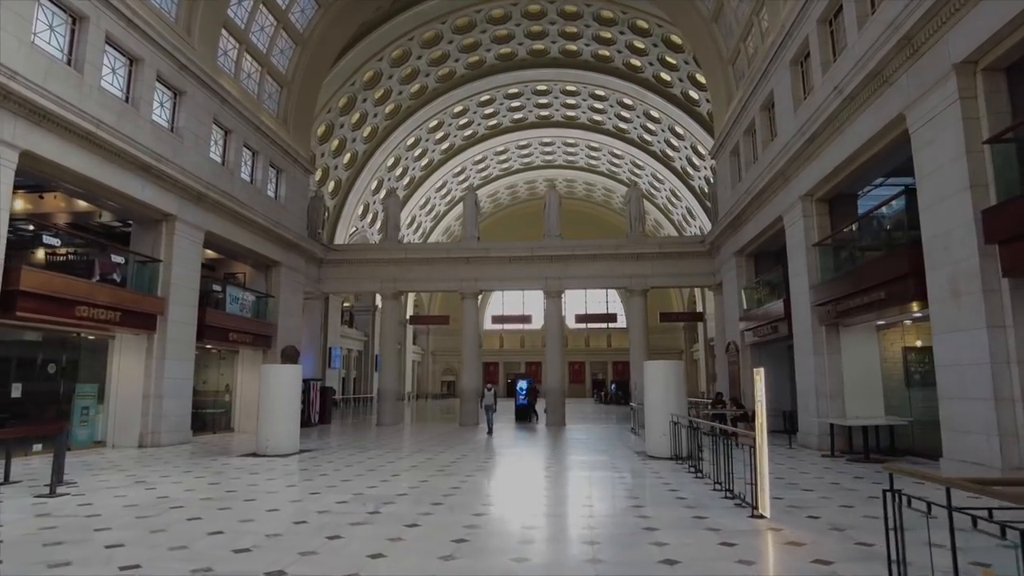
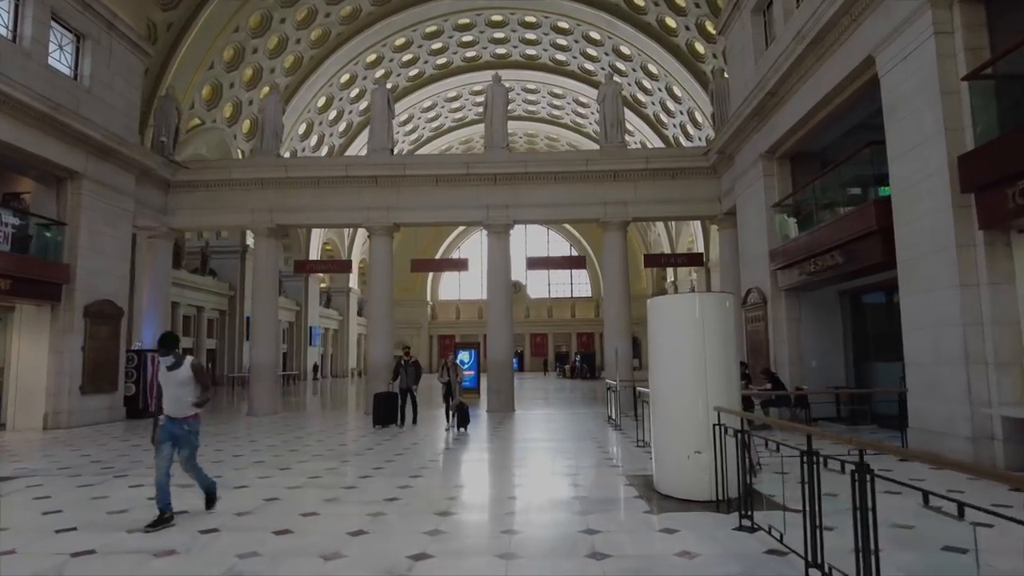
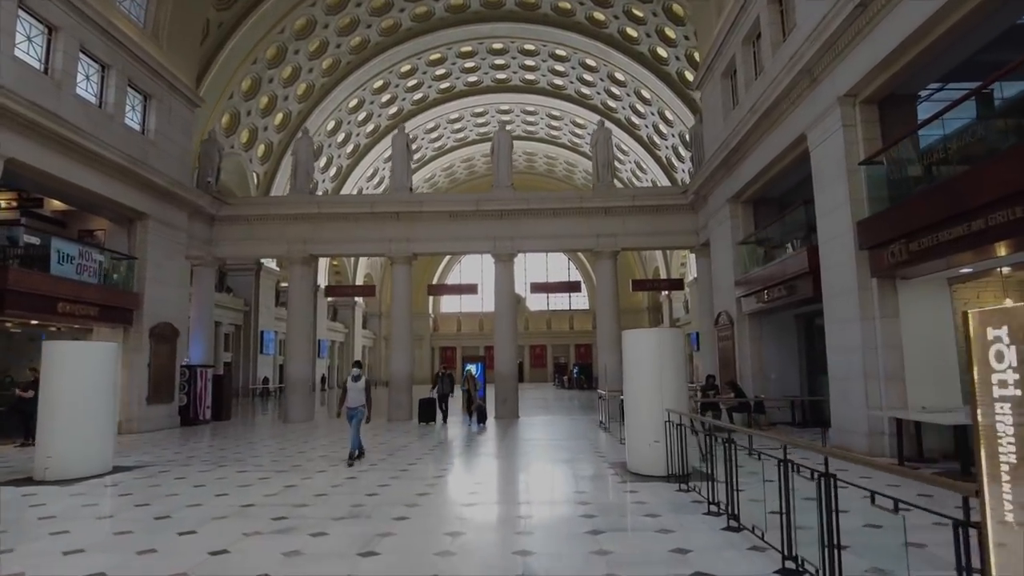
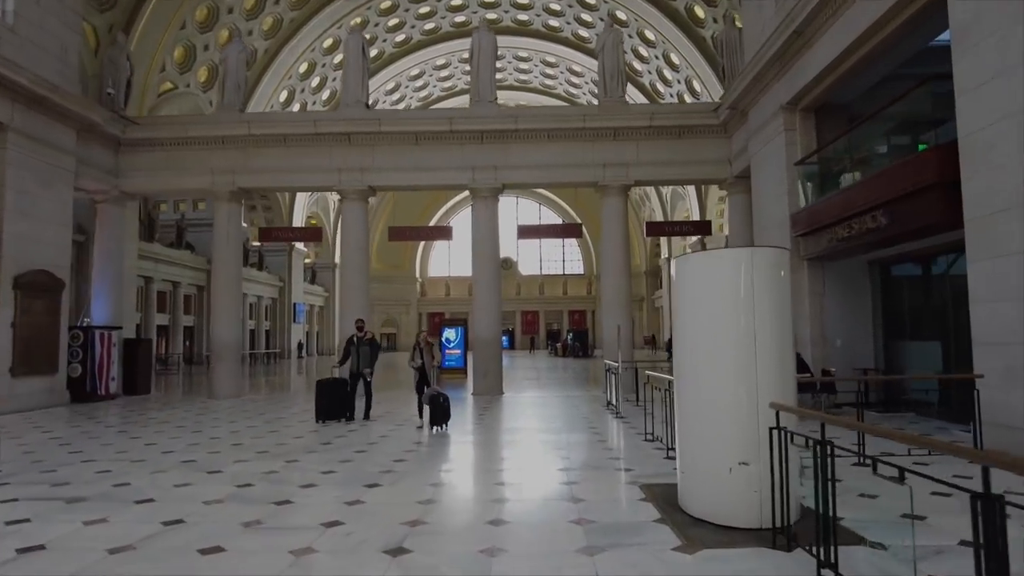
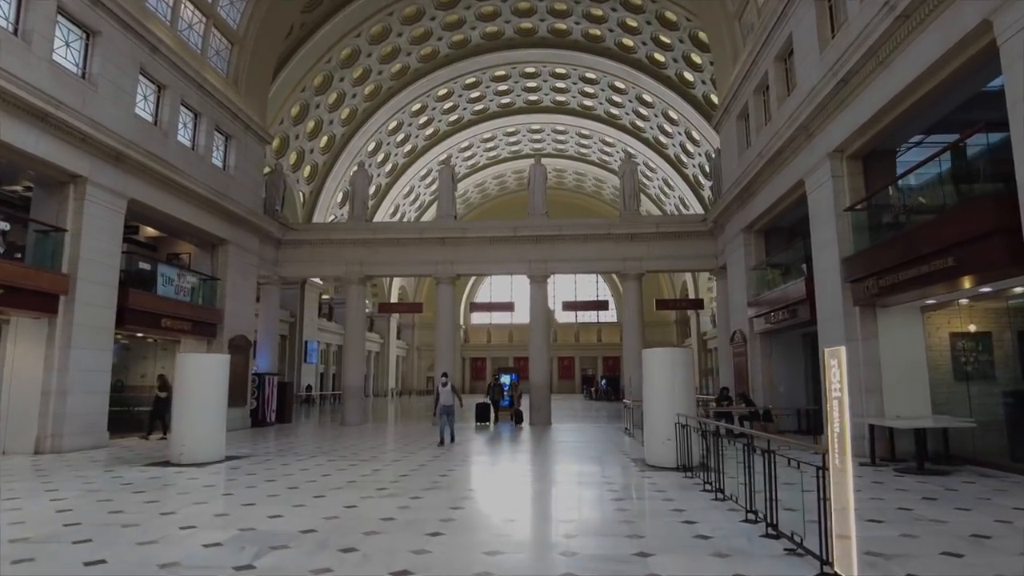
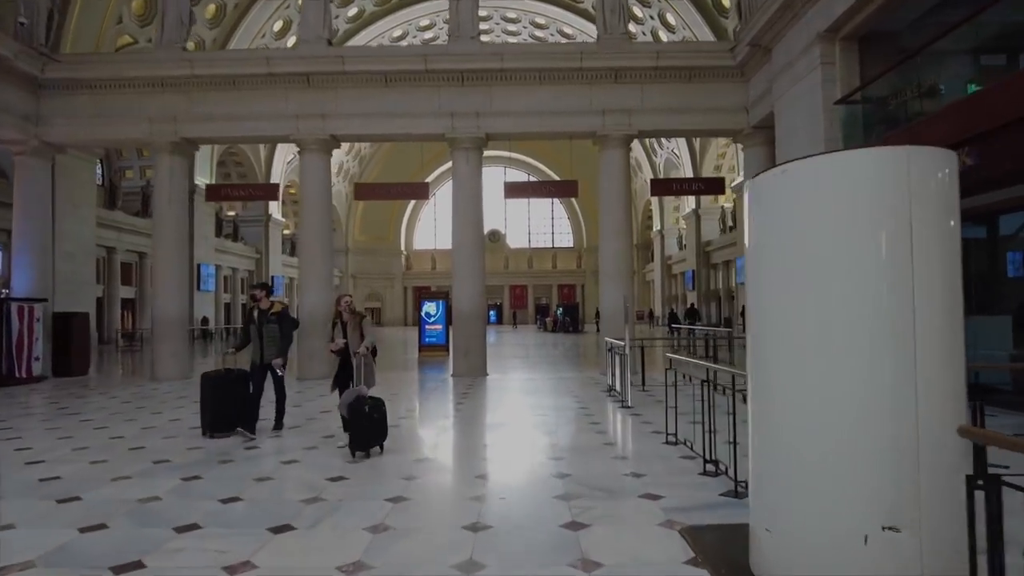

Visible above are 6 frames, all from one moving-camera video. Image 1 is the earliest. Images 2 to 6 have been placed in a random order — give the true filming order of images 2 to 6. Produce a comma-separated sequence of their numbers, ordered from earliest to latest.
5, 3, 2, 4, 6
